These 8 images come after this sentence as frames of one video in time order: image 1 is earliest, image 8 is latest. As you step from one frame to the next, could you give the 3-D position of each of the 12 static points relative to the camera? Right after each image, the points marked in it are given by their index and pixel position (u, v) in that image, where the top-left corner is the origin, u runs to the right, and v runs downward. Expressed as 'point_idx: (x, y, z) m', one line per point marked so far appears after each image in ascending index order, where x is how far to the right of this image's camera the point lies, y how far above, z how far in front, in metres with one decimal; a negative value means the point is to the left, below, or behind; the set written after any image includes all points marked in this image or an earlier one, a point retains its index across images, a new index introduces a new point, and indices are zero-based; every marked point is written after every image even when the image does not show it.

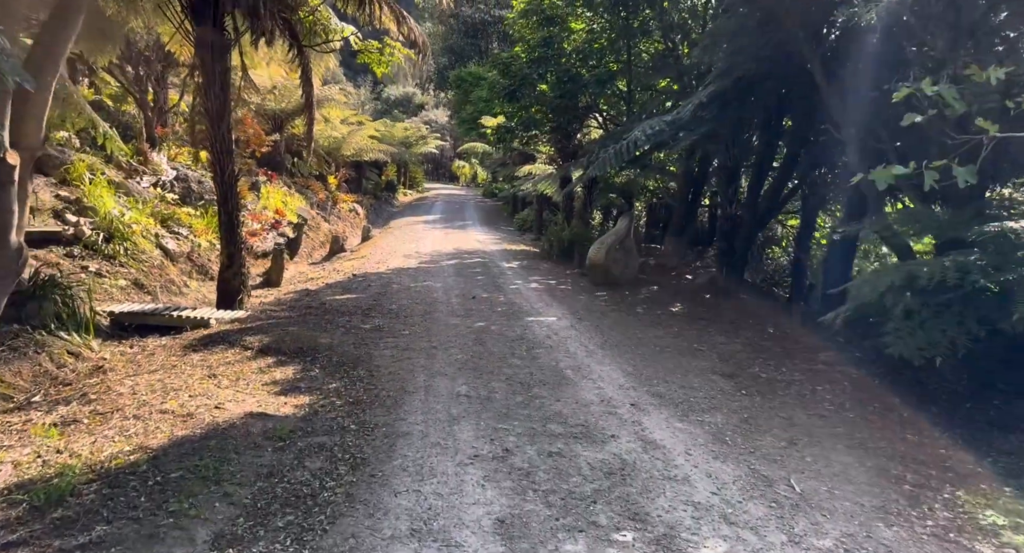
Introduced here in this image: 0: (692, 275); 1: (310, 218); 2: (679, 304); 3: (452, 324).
0: (+2.9, 0.0, +10.8) m
1: (-4.8, +1.4, +15.9) m
2: (+2.1, -0.4, +8.7) m
3: (-0.6, -0.5, +7.2) m
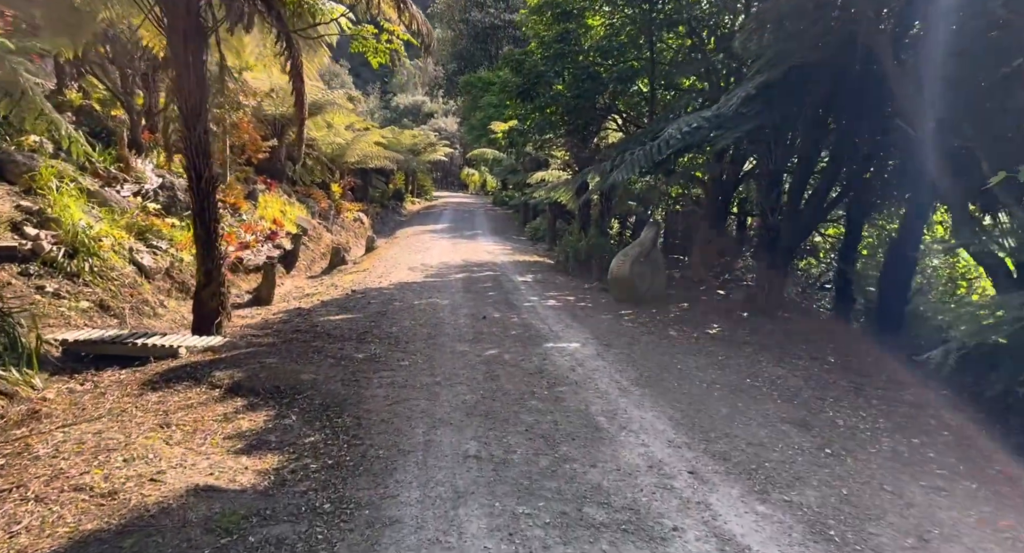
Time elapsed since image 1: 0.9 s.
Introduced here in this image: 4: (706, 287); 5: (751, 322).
0: (+3.1, -0.2, +9.8) m
1: (-4.5, +1.1, +15.0) m
2: (+2.3, -0.6, +7.7) m
3: (-0.5, -0.7, +6.2) m
4: (+3.0, -0.2, +10.4) m
5: (+2.8, -0.5, +7.9) m
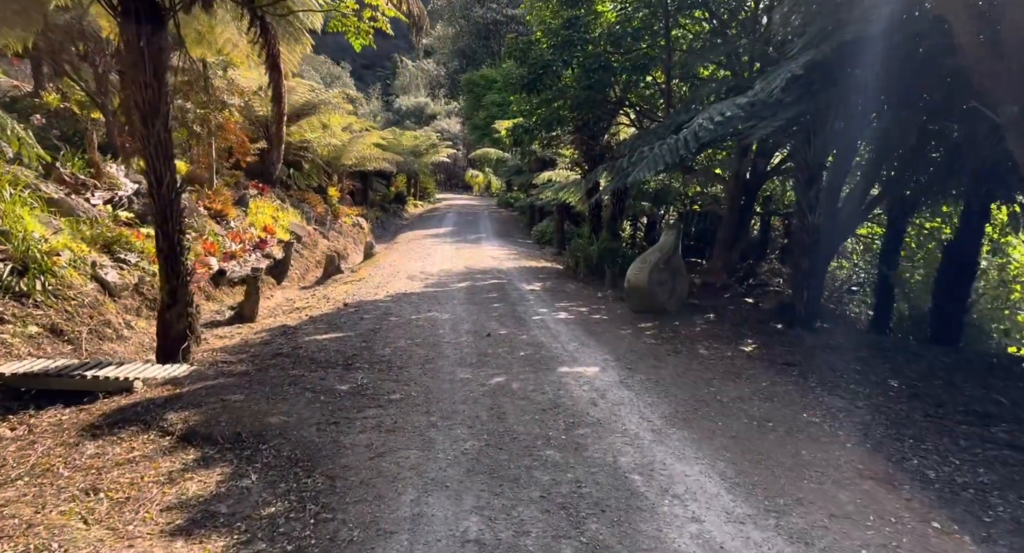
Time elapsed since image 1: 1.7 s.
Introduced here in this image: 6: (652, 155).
0: (+3.2, -0.3, +8.9) m
1: (-4.4, +0.9, +14.2) m
2: (+2.4, -0.6, +6.8) m
3: (-0.4, -0.8, +5.4) m
4: (+3.1, -0.3, +9.6) m
5: (+2.9, -0.6, +7.0) m
6: (+1.3, +1.2, +6.4) m
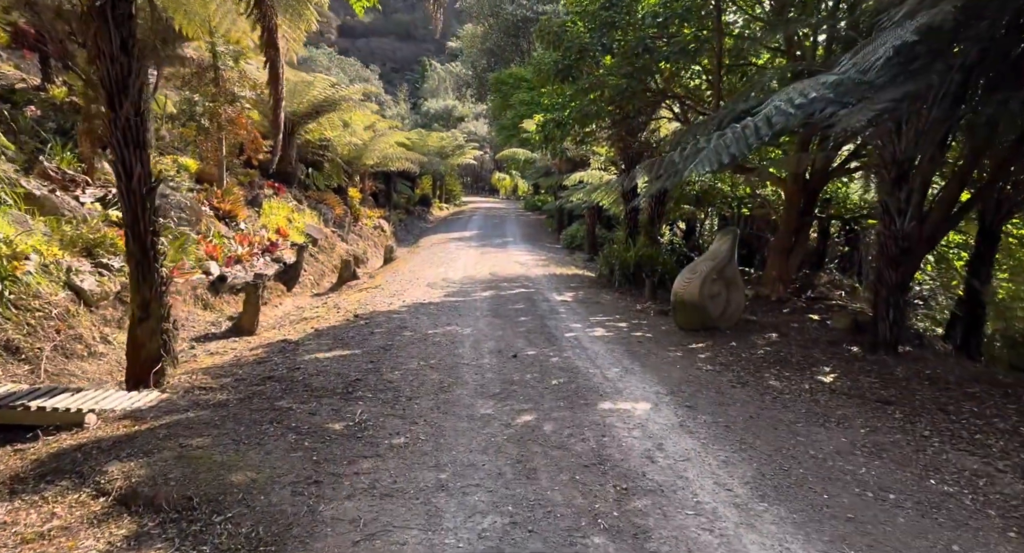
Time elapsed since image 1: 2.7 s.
0: (+3.5, -0.5, +7.8) m
1: (-3.8, +0.8, +13.4) m
2: (+2.7, -0.8, +5.7) m
3: (-0.2, -0.9, +4.4) m
4: (+3.4, -0.4, +8.5) m
5: (+3.1, -0.8, +5.9) m
6: (+1.6, +1.0, +5.4) m
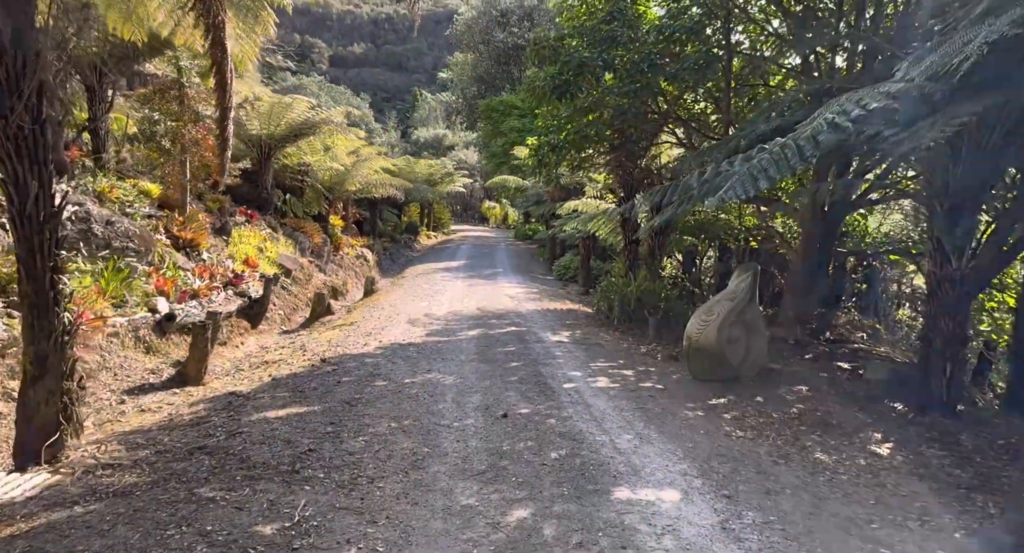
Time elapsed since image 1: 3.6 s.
0: (+3.4, -0.9, +6.9) m
1: (-4.0, +0.1, +12.4) m
2: (+2.6, -1.1, +4.8) m
3: (-0.2, -1.2, +3.4) m
4: (+3.3, -0.9, +7.5) m
5: (+3.1, -1.1, +5.0) m
6: (+1.5, +0.7, +4.5) m
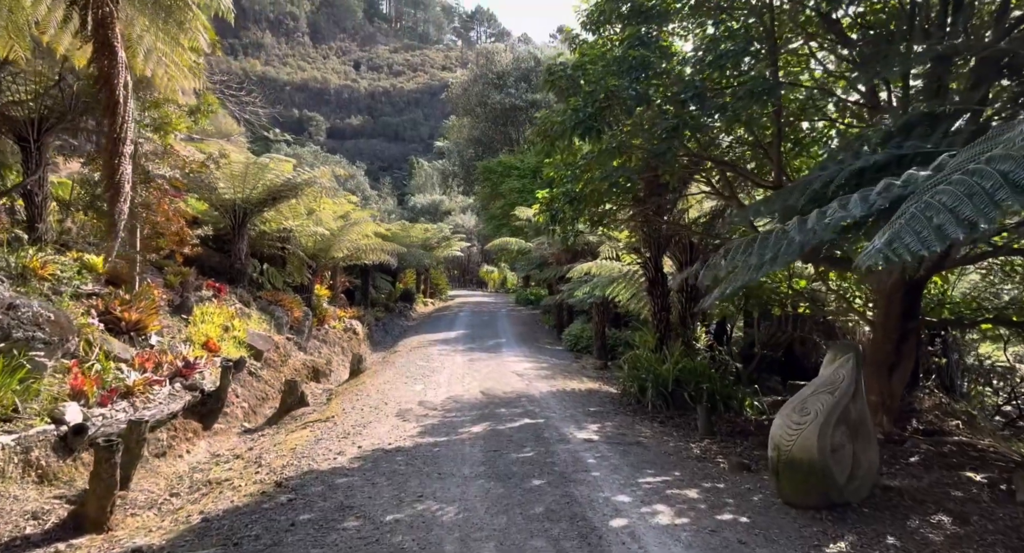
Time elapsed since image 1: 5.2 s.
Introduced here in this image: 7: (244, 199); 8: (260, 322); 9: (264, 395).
0: (+3.6, -1.5, +5.2) m
1: (-3.8, -1.2, +10.7) m
2: (+2.7, -1.5, +3.0) m
3: (-0.1, -1.5, +1.6) m
4: (+3.5, -1.5, +5.8) m
5: (+3.2, -1.5, +3.2) m
6: (+1.7, +0.3, +2.9) m
7: (-4.8, +1.4, +12.0) m
8: (-4.3, -0.8, +11.5) m
9: (-3.4, -1.6, +9.5) m
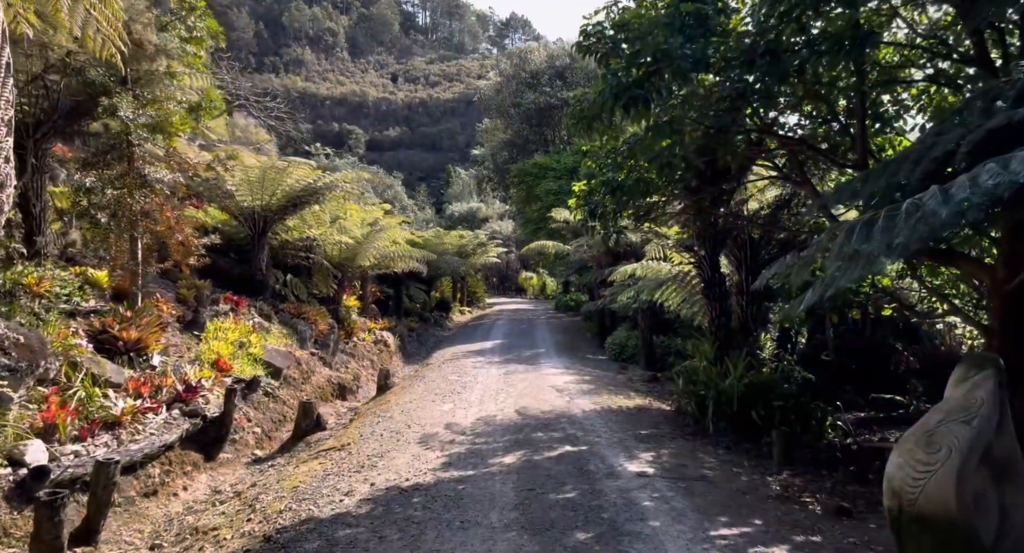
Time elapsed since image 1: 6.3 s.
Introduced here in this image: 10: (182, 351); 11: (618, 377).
0: (+3.8, -1.4, +3.9) m
1: (-3.3, -1.3, +9.9) m
2: (+2.8, -1.5, +1.8) m
3: (0.0, -1.5, +0.6) m
4: (+3.7, -1.5, +4.6) m
5: (+3.3, -1.5, +2.0) m
6: (+1.7, +0.3, +1.8) m
7: (-4.2, +1.2, +11.3) m
8: (-3.7, -0.9, +10.7) m
9: (-2.9, -1.8, +8.7) m
10: (-4.1, -0.9, +8.3) m
11: (+1.8, -1.7, +11.5) m
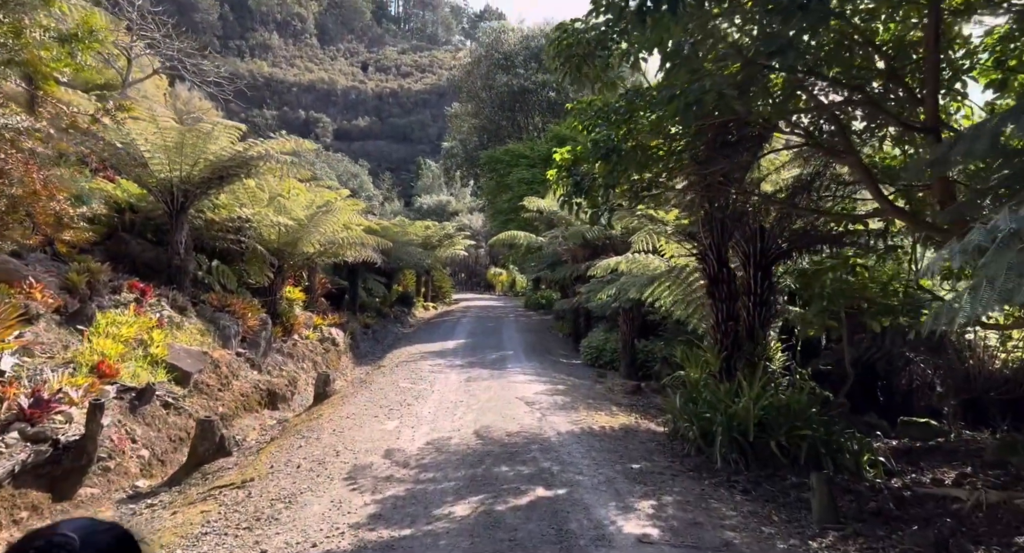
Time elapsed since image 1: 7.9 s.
0: (+3.6, -1.4, +2.5) m
1: (-3.8, -1.1, +8.2) m
2: (+2.7, -1.5, +0.4) m
3: (-0.1, -1.5, -1.0) m
4: (+3.5, -1.5, +3.1) m
5: (+3.2, -1.5, +0.6) m
6: (+1.7, +0.4, +0.3) m
7: (-4.6, +1.4, +9.5) m
8: (-4.2, -0.7, +8.9) m
9: (-3.4, -1.6, +7.0) m
10: (-4.4, -0.7, +6.5) m
11: (+1.2, -1.6, +10.0) m
